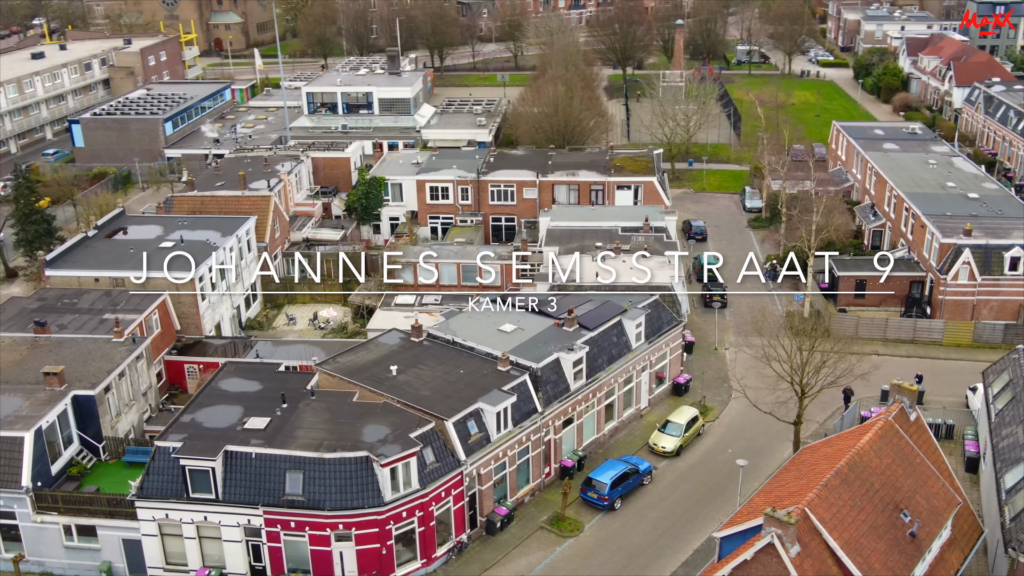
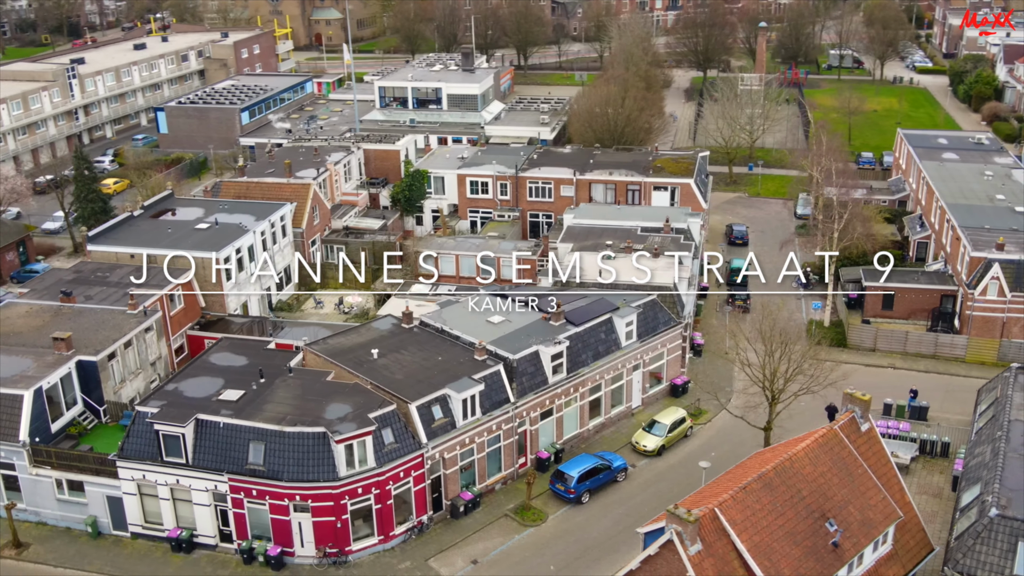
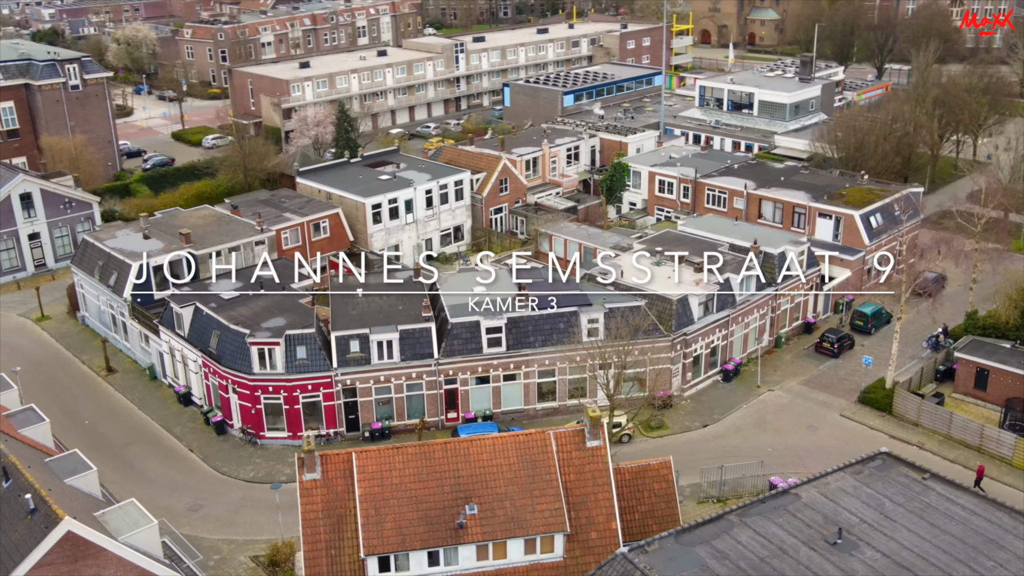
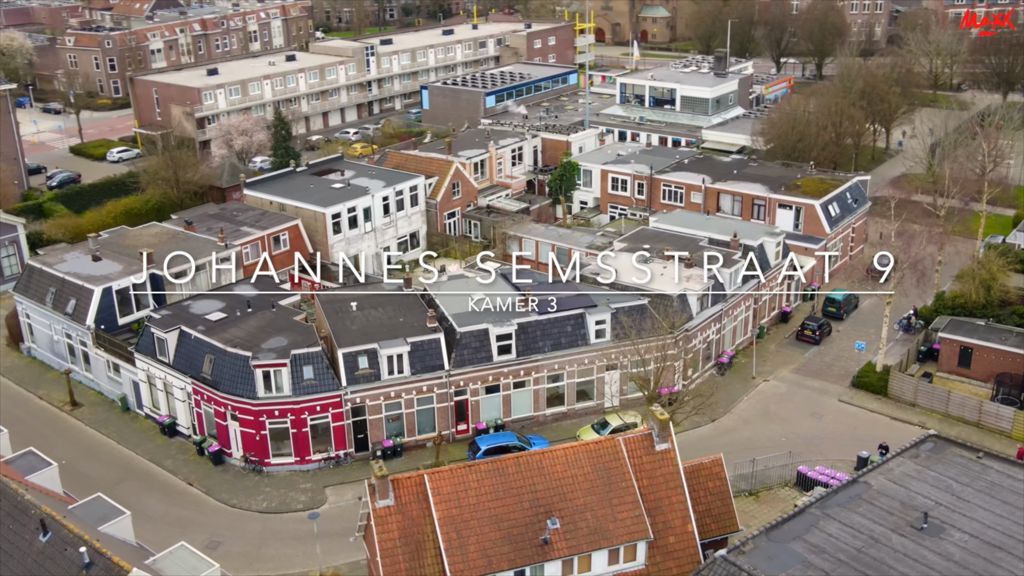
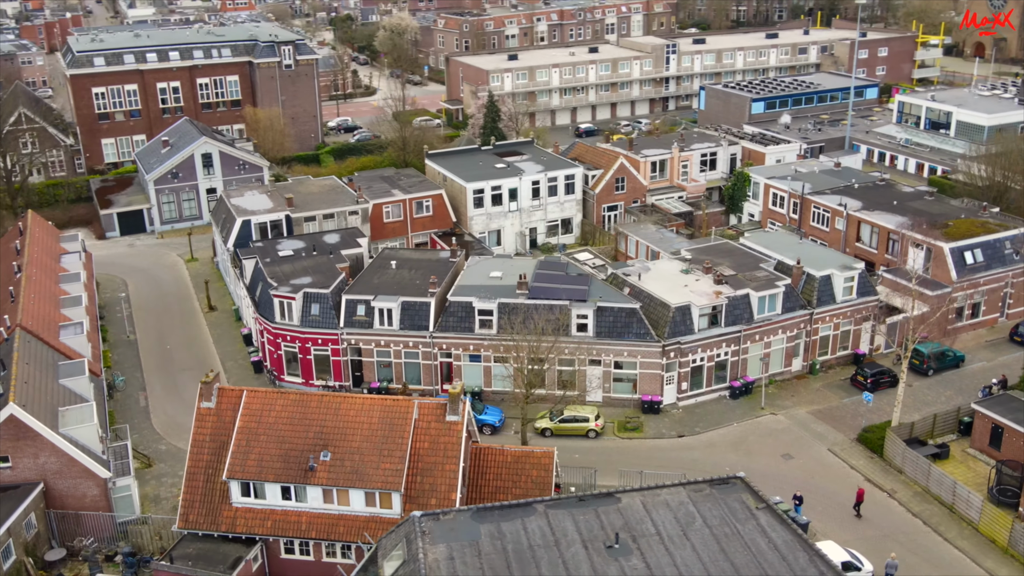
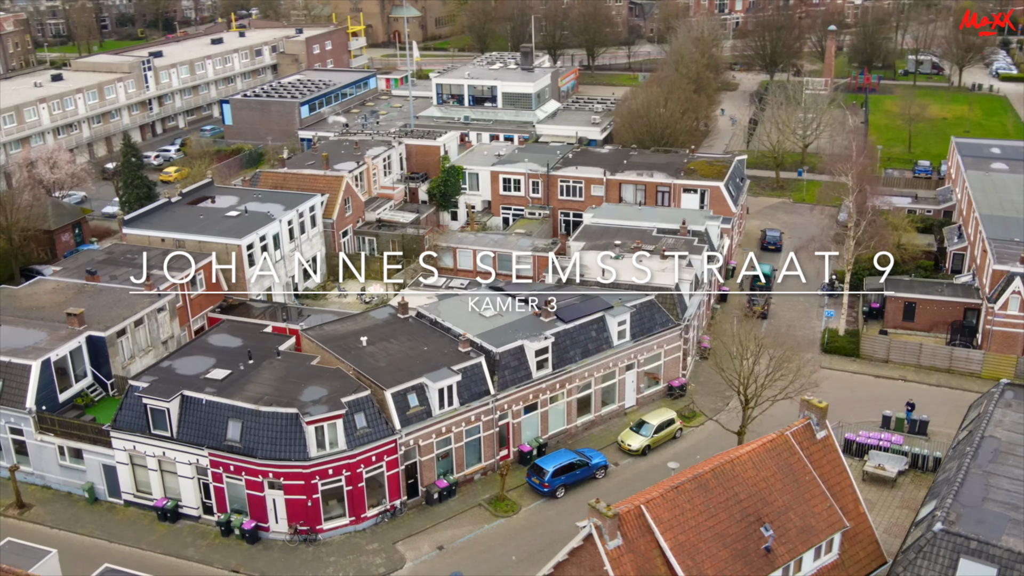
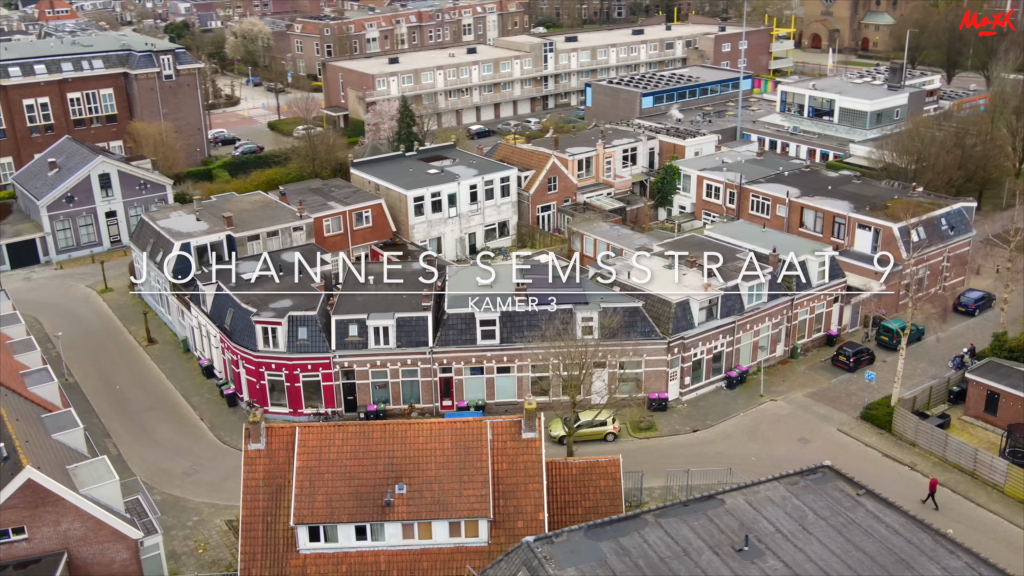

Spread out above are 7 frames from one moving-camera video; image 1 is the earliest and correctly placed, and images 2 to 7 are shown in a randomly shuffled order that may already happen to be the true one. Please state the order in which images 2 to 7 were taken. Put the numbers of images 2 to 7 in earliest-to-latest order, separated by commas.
2, 6, 4, 3, 7, 5
